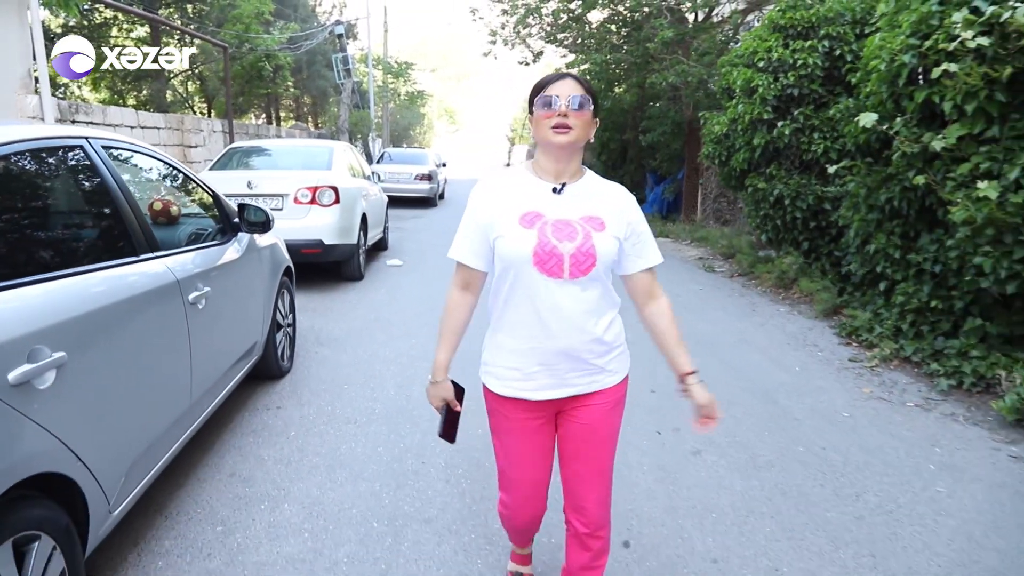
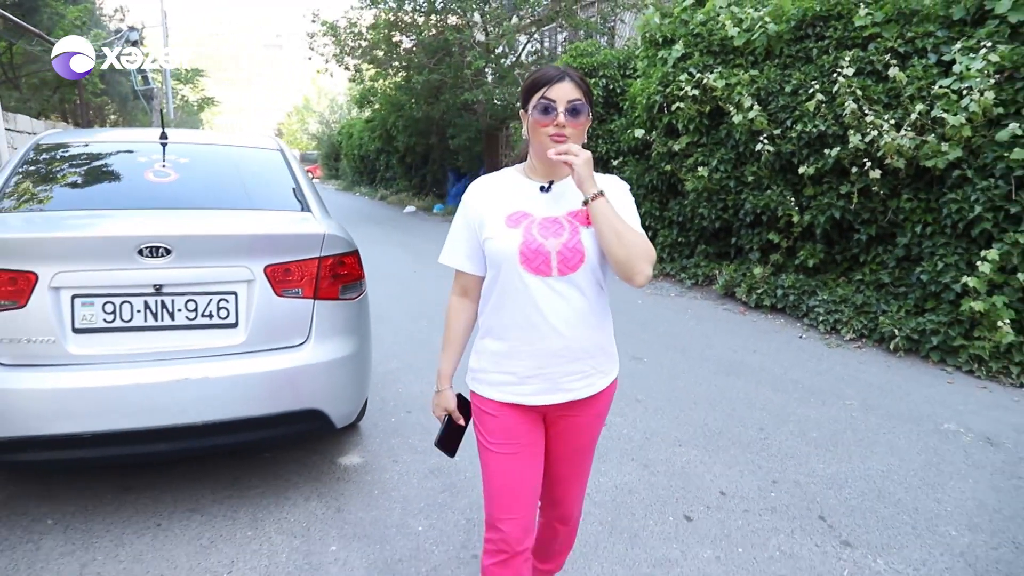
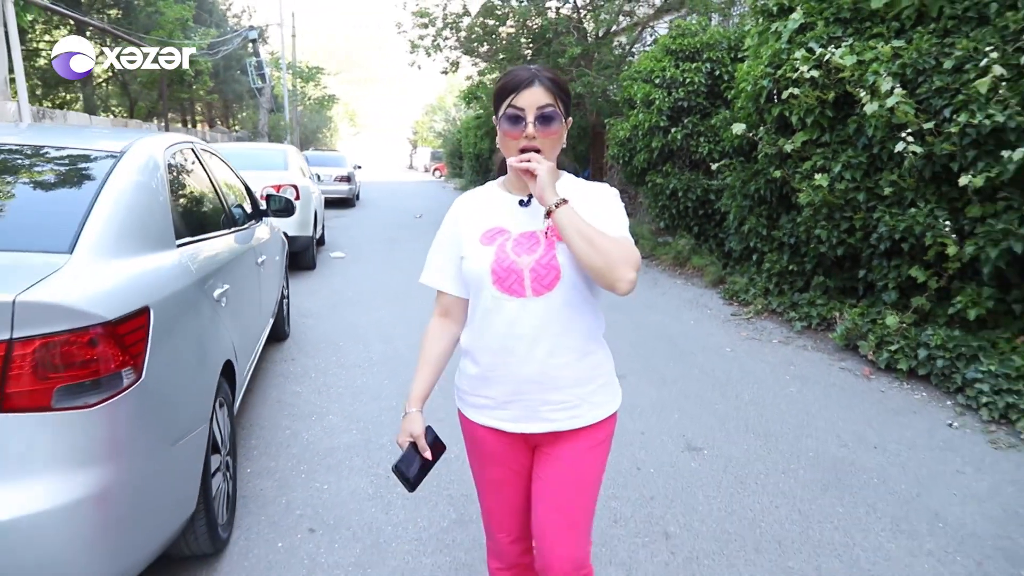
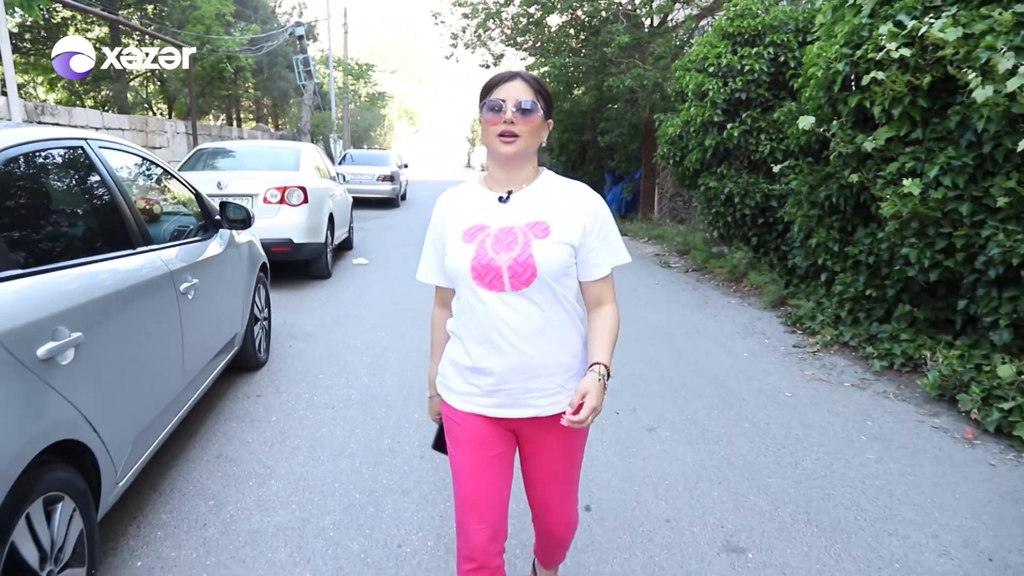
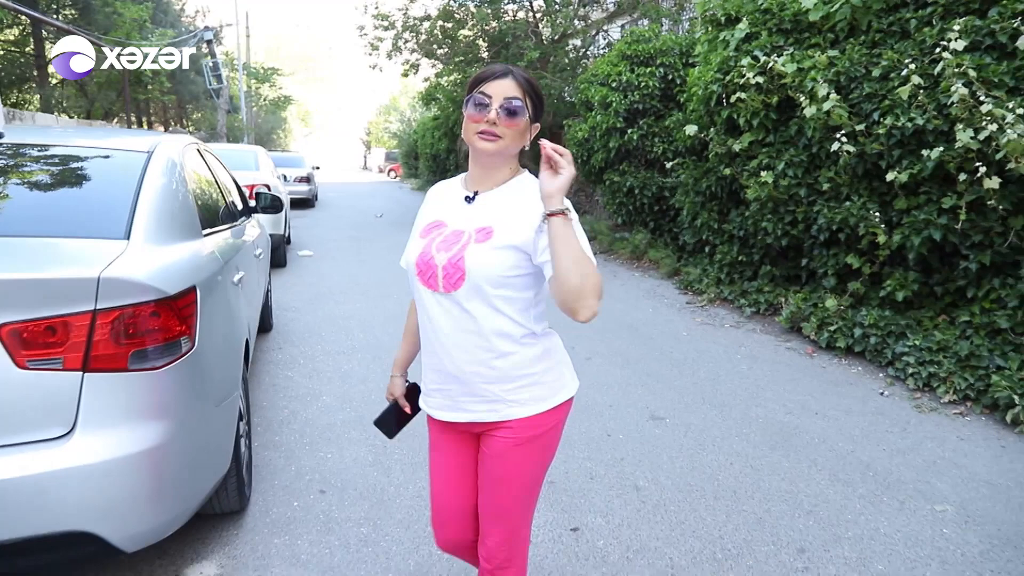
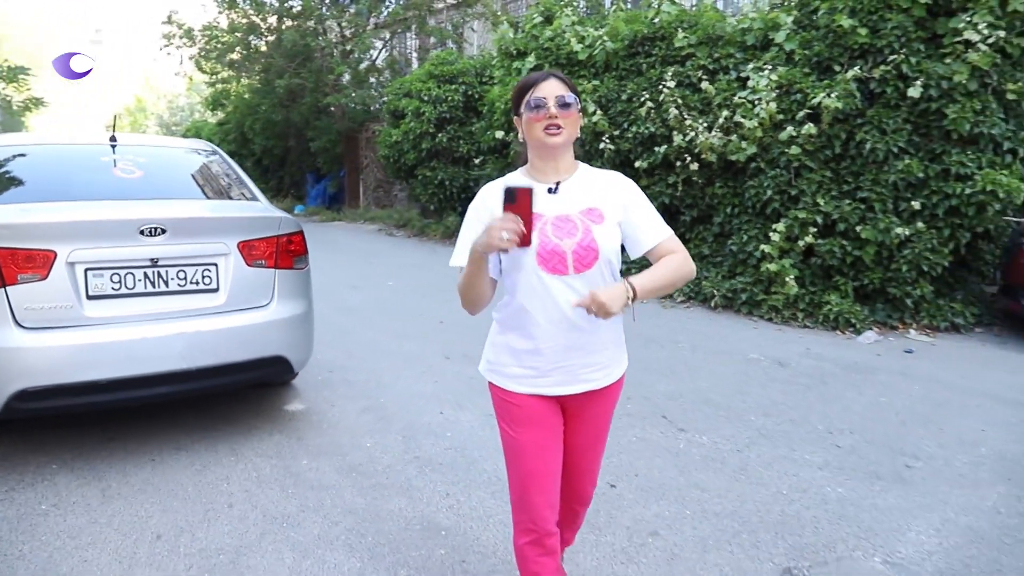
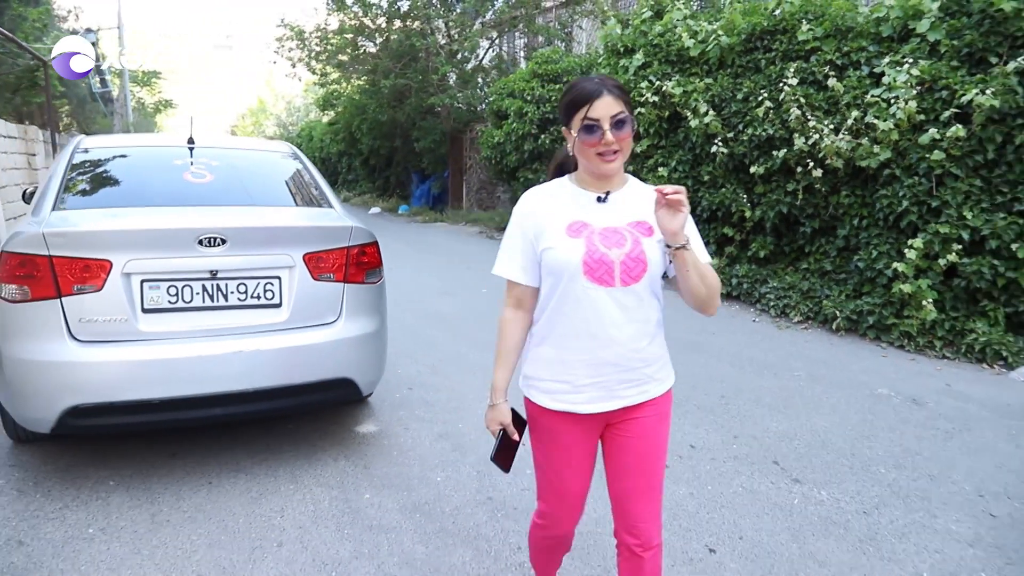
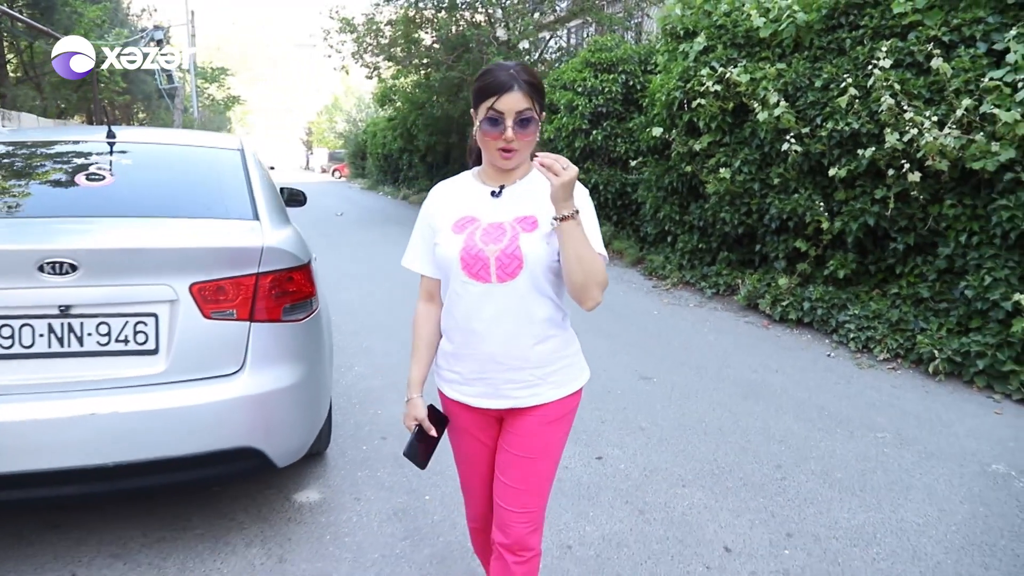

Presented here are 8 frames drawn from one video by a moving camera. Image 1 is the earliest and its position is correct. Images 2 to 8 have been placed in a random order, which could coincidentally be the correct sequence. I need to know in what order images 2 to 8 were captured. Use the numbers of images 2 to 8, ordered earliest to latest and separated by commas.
4, 3, 5, 8, 2, 7, 6
